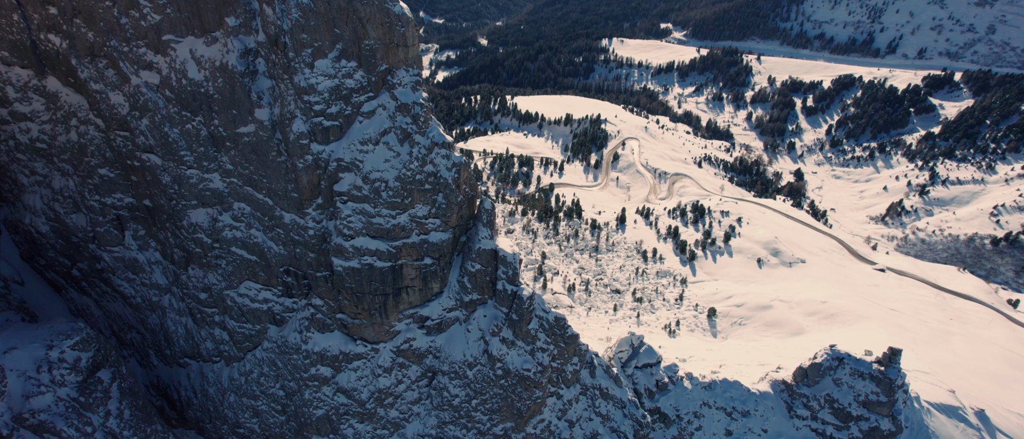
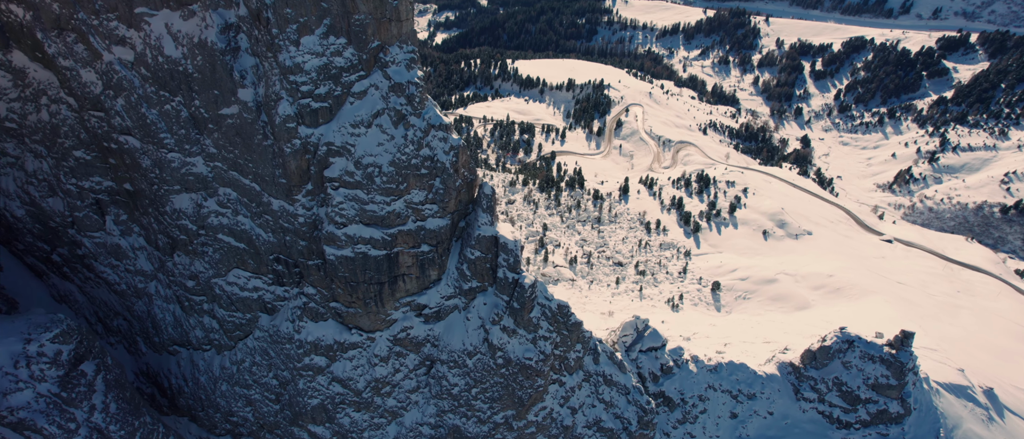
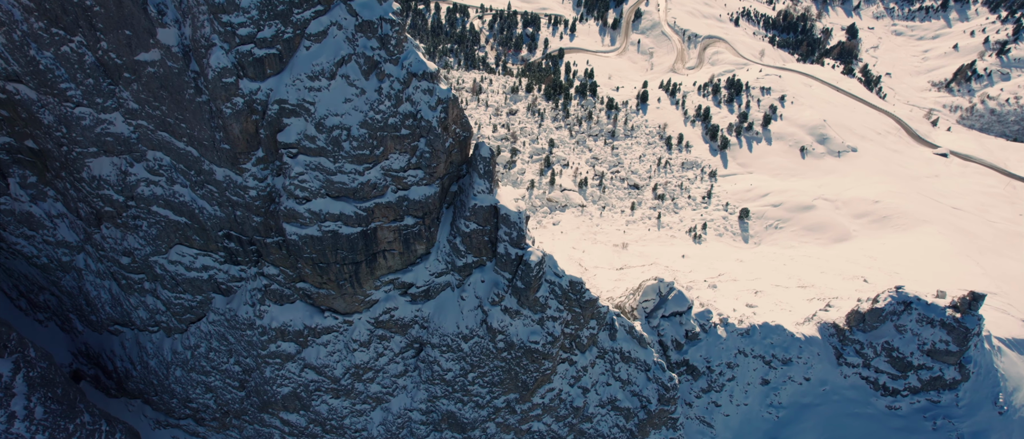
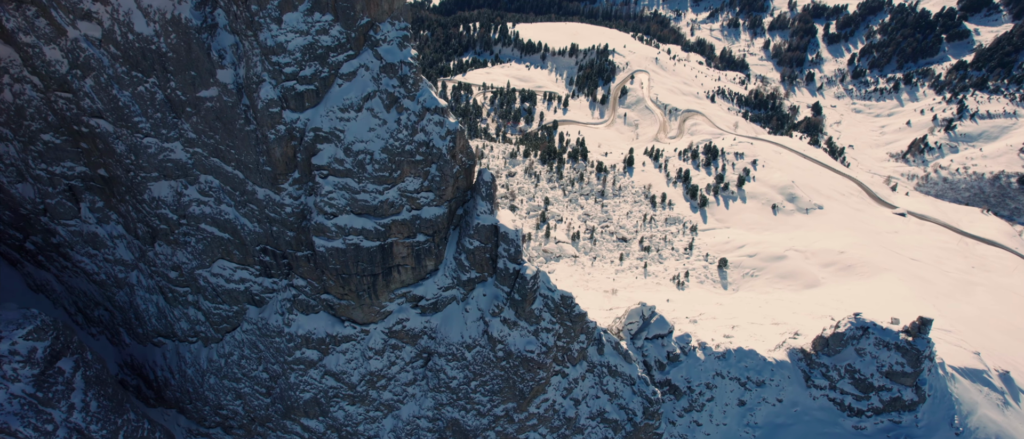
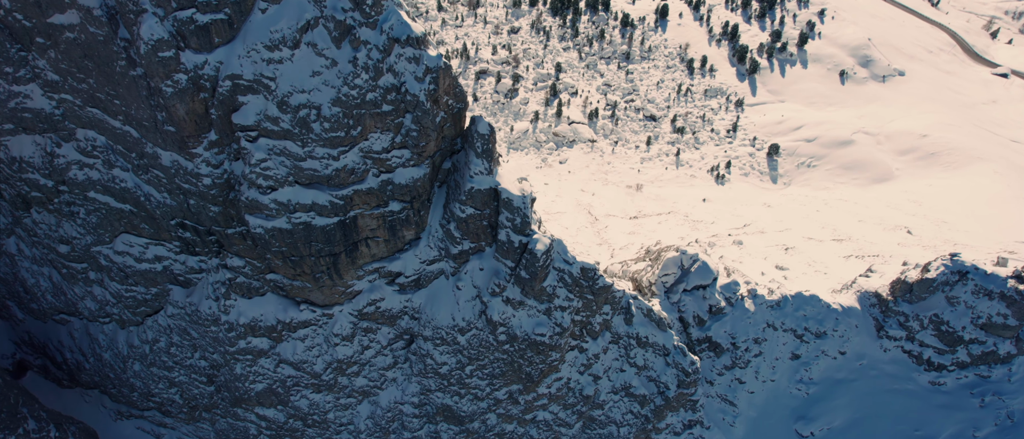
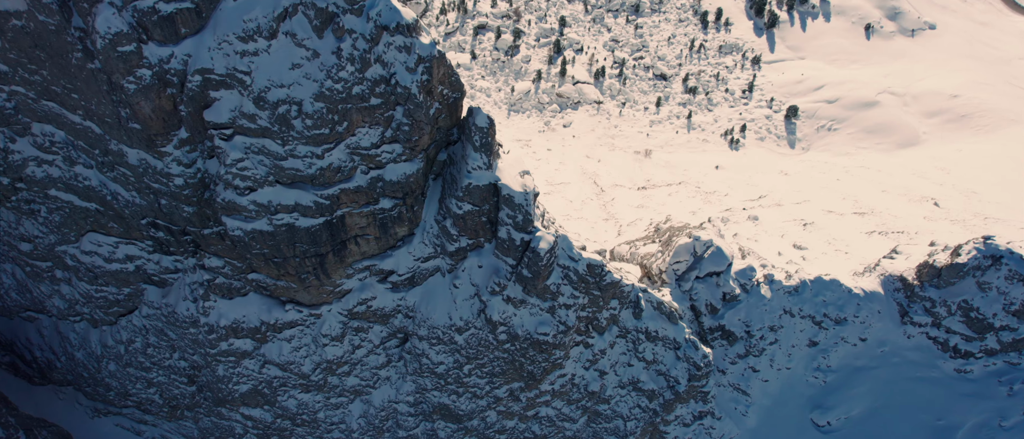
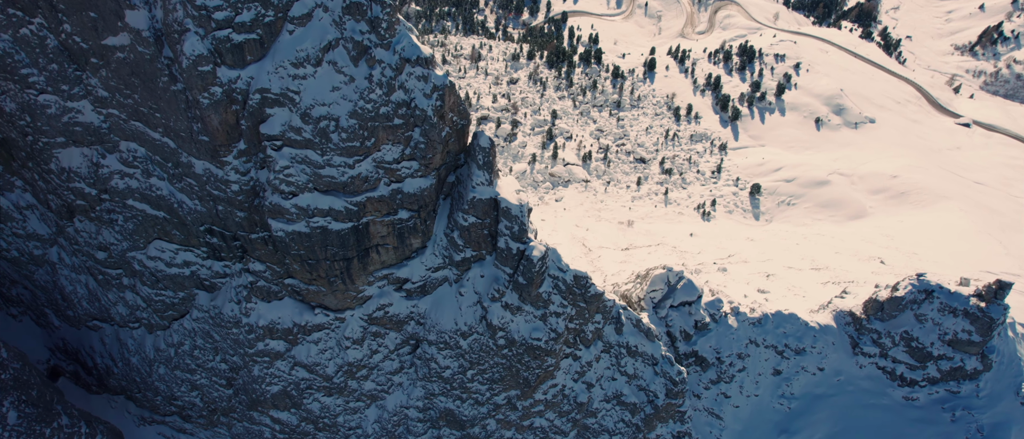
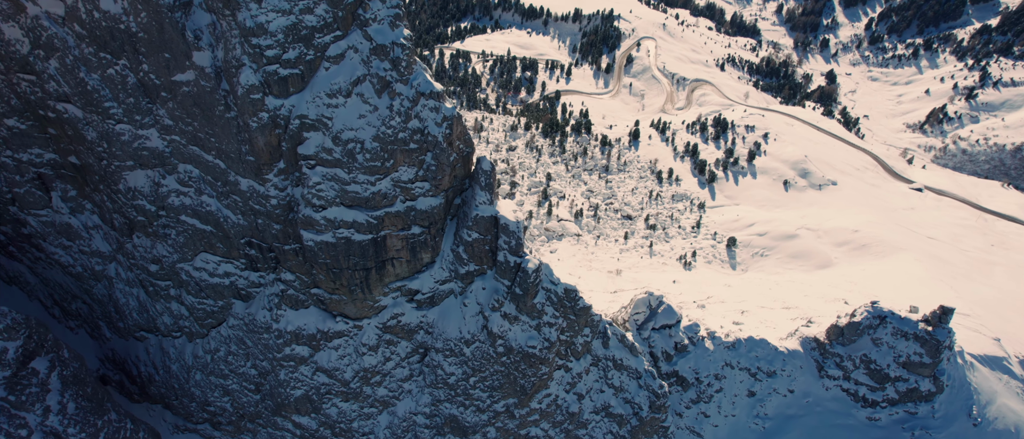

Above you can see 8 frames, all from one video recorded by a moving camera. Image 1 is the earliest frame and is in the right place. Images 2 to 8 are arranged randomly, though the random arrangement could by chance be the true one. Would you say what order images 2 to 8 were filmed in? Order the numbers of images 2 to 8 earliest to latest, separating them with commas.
2, 4, 8, 3, 7, 5, 6
